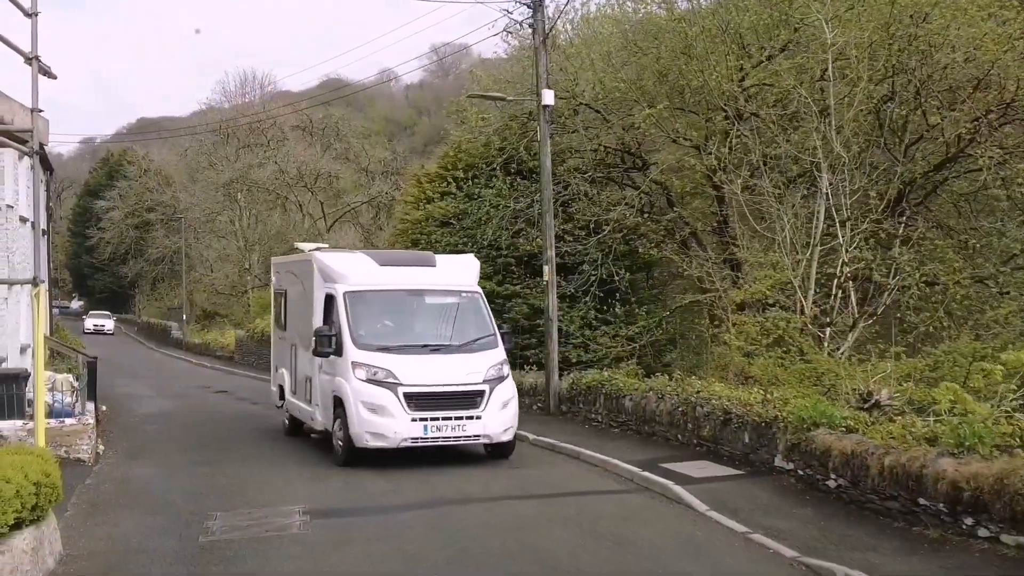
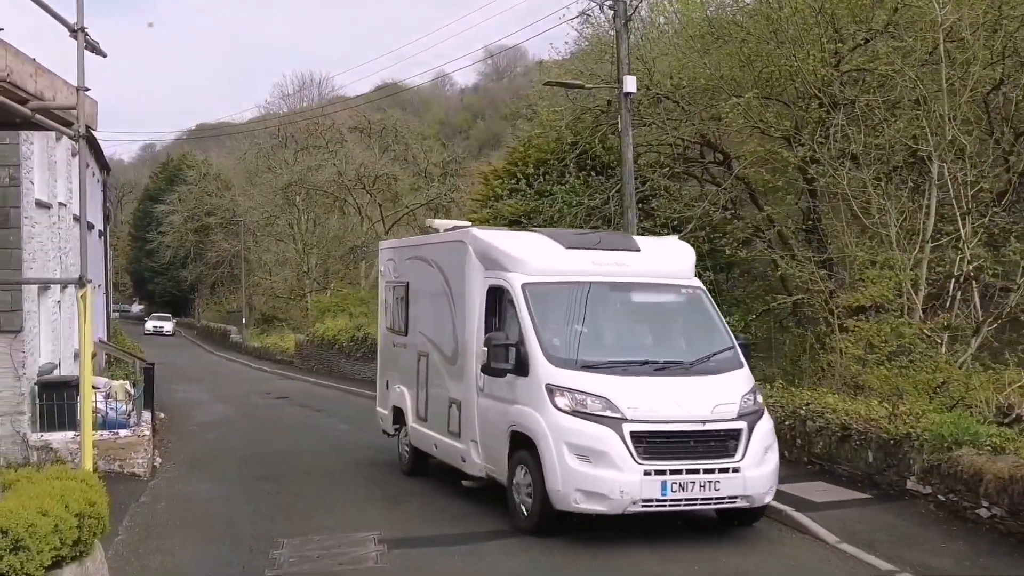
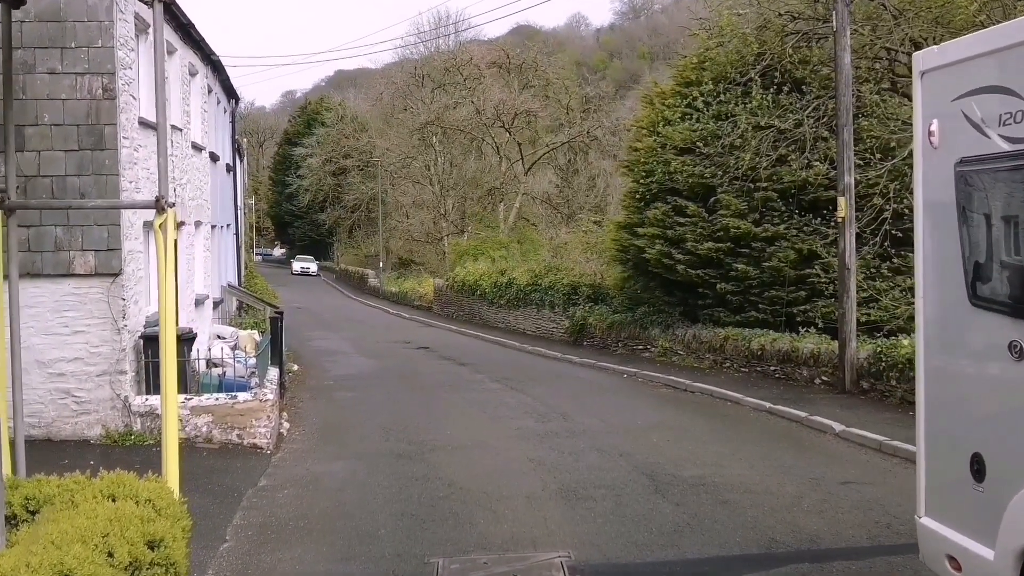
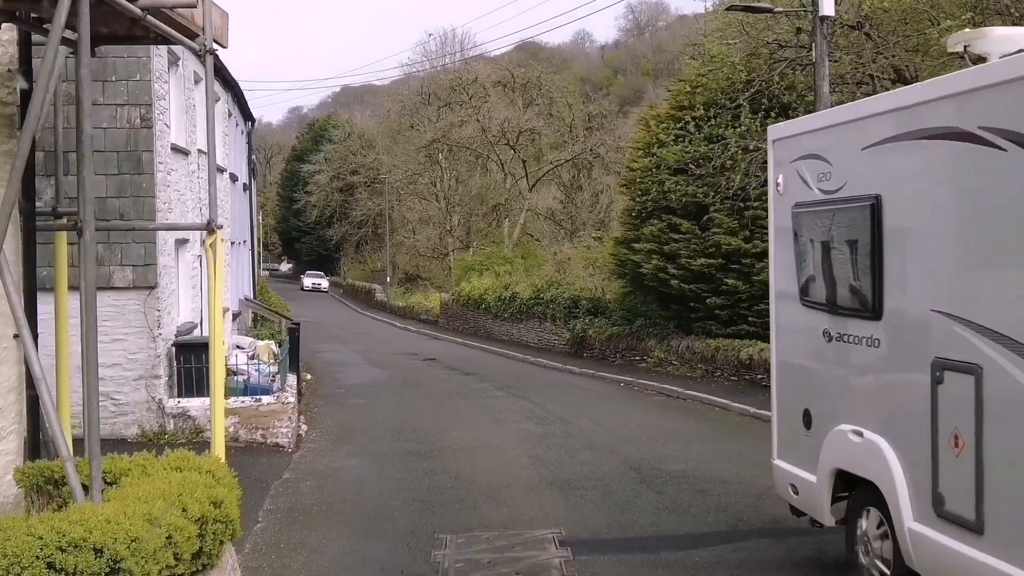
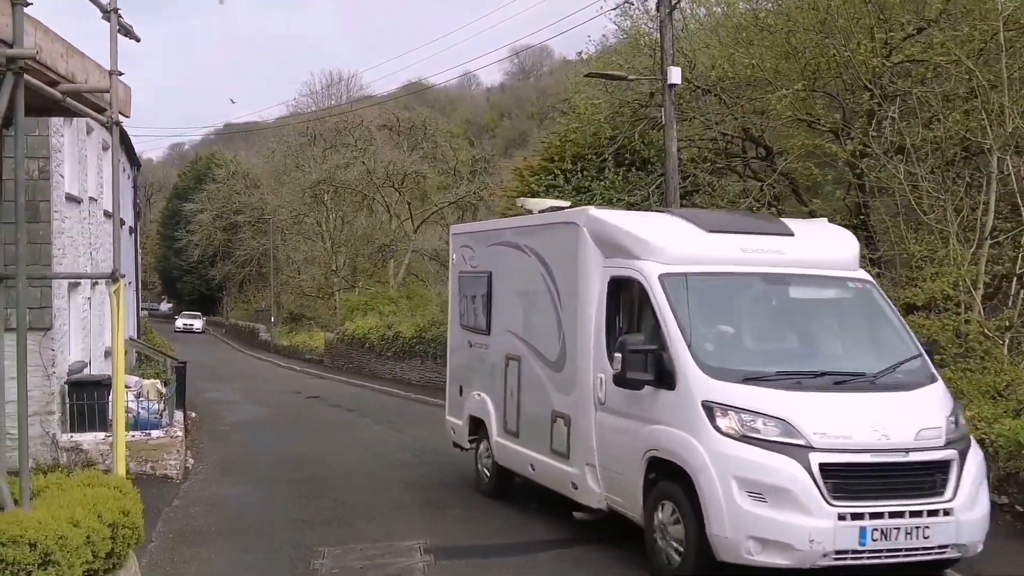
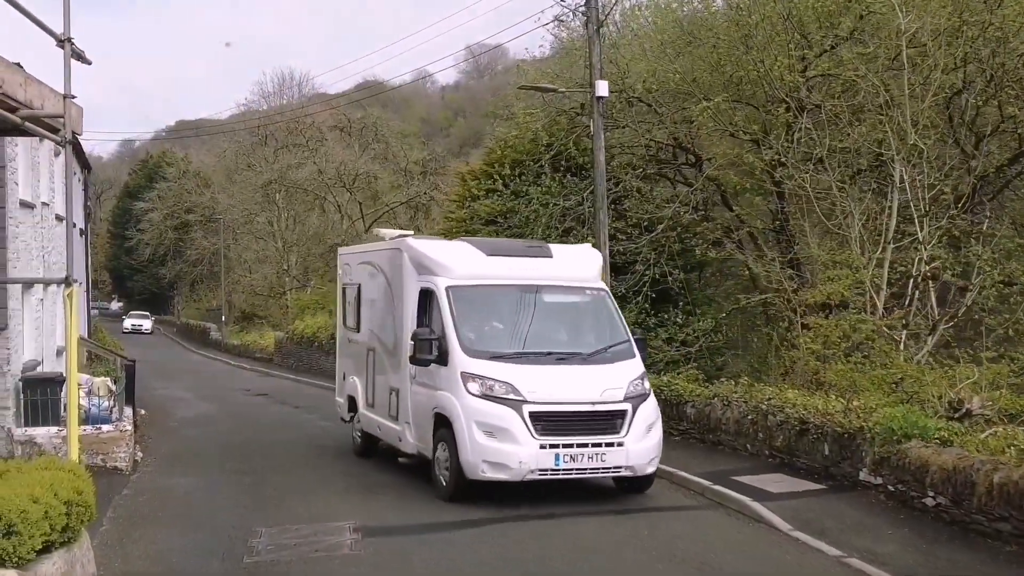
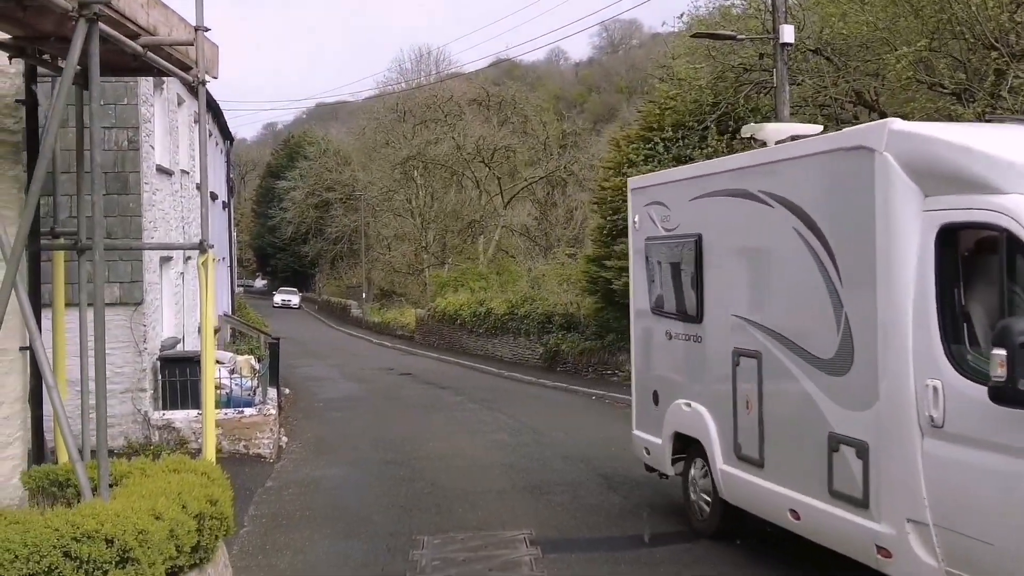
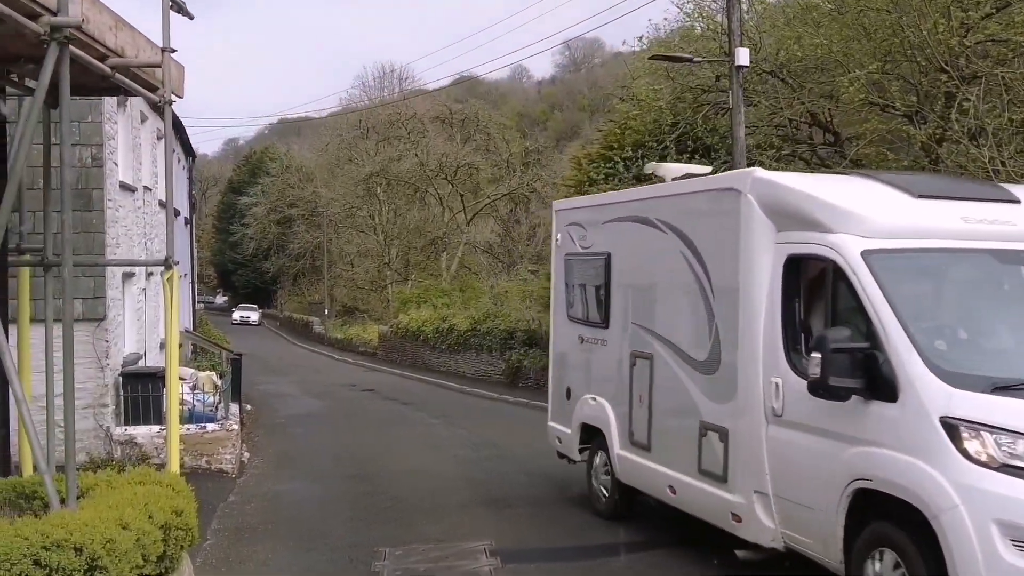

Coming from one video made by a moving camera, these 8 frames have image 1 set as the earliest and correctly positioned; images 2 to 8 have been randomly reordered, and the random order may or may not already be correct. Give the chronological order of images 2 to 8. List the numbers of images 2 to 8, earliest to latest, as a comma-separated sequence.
6, 2, 5, 8, 7, 4, 3
